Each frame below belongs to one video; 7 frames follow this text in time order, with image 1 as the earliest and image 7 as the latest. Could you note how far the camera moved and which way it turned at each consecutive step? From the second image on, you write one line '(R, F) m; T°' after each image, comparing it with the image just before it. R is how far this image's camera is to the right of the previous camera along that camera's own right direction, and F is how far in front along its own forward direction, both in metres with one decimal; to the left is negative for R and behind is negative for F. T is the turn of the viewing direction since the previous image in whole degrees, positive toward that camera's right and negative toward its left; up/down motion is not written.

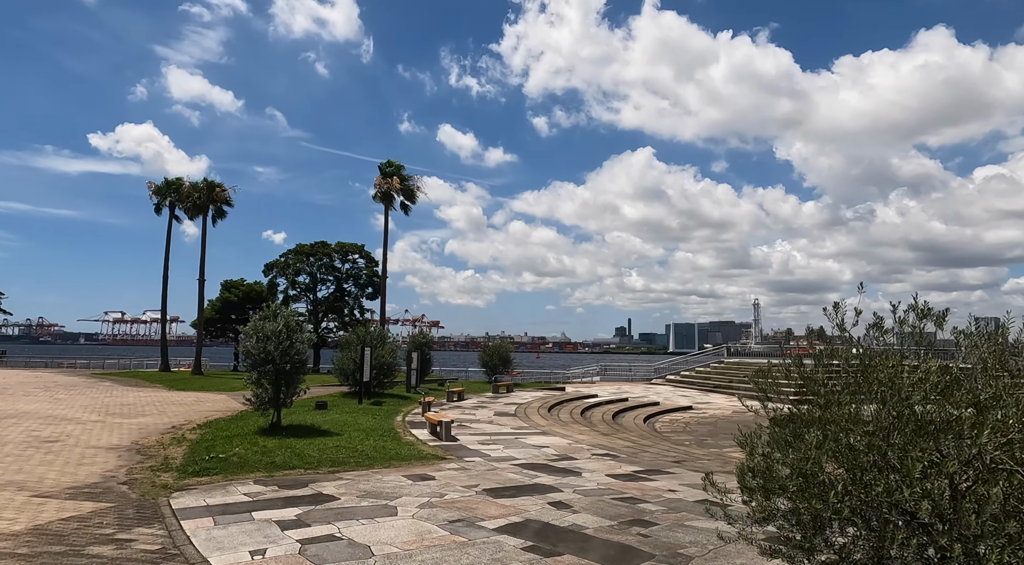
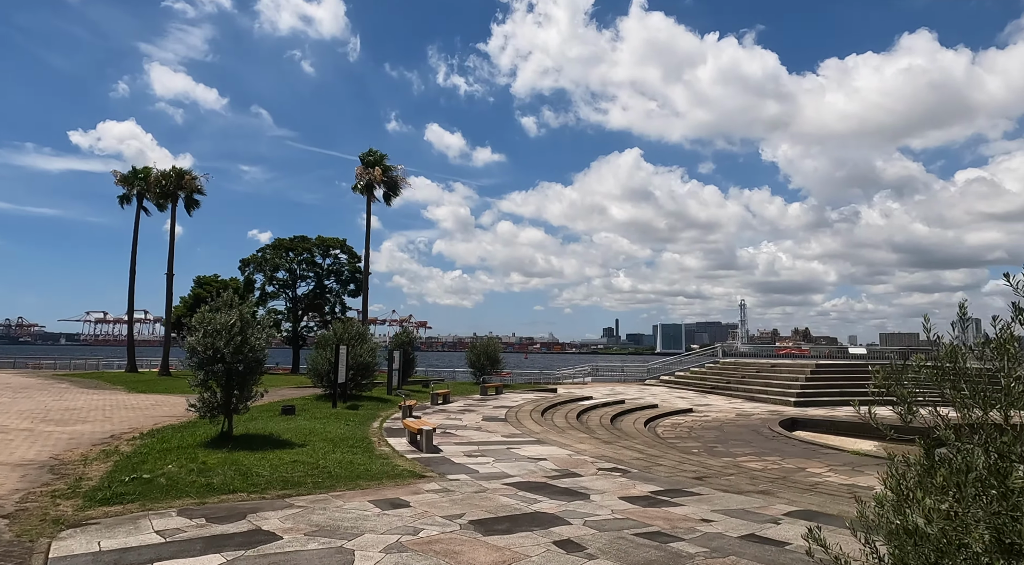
(-0.1, +1.9) m; +1°
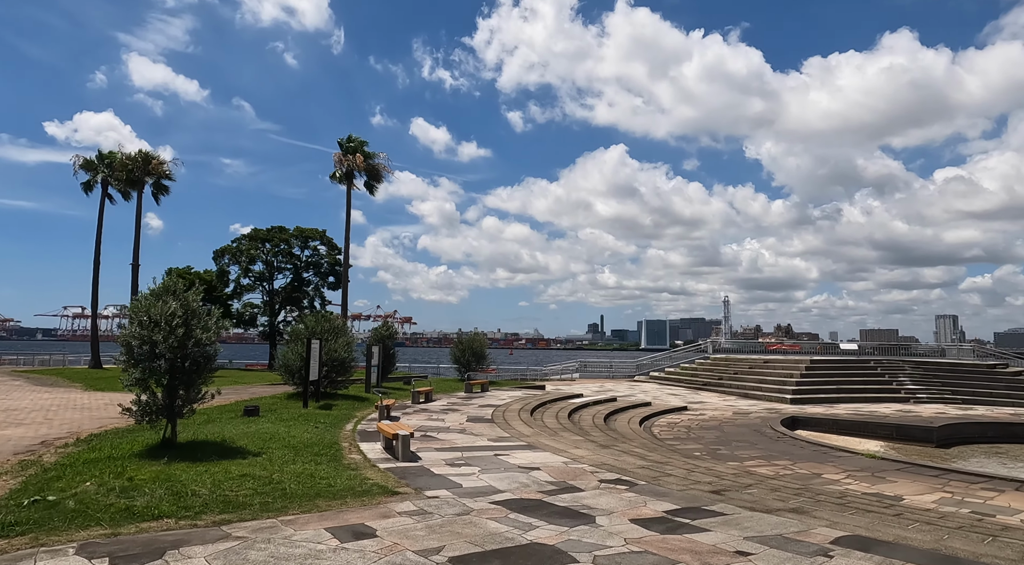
(-0.1, +1.5) m; +1°
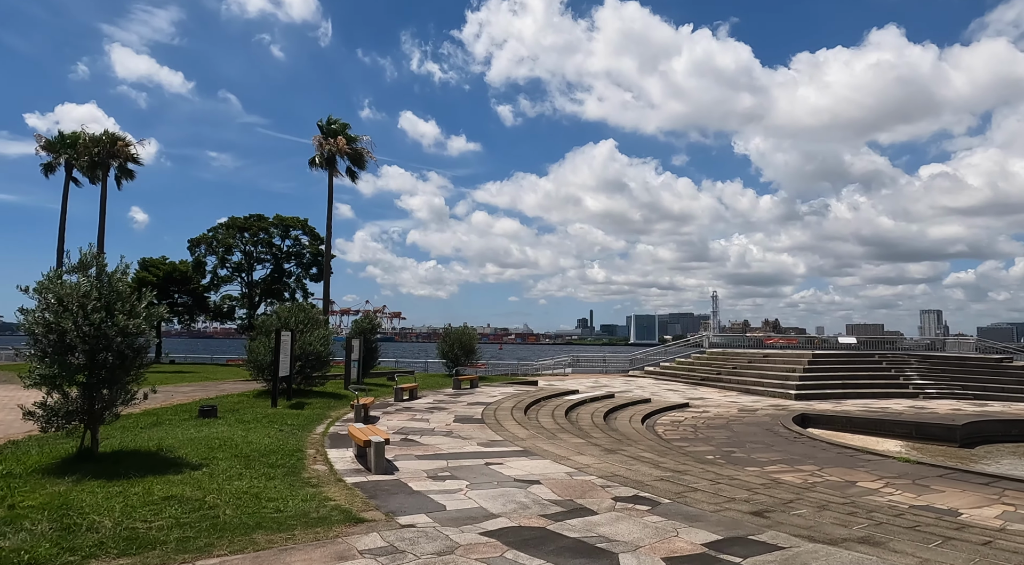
(-0.1, +1.7) m; +1°
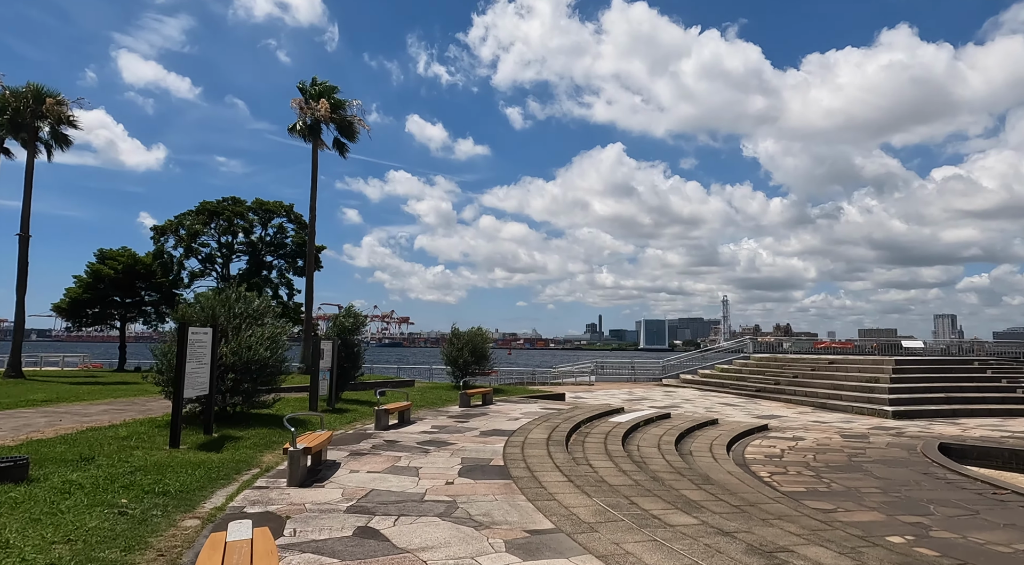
(-0.5, +6.0) m; -1°
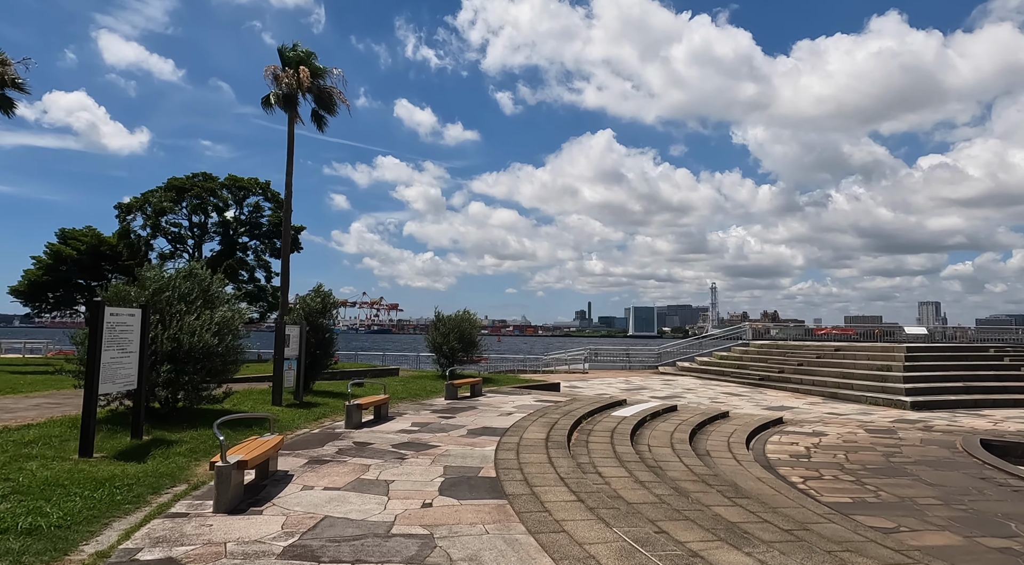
(-0.1, +1.9) m; +1°
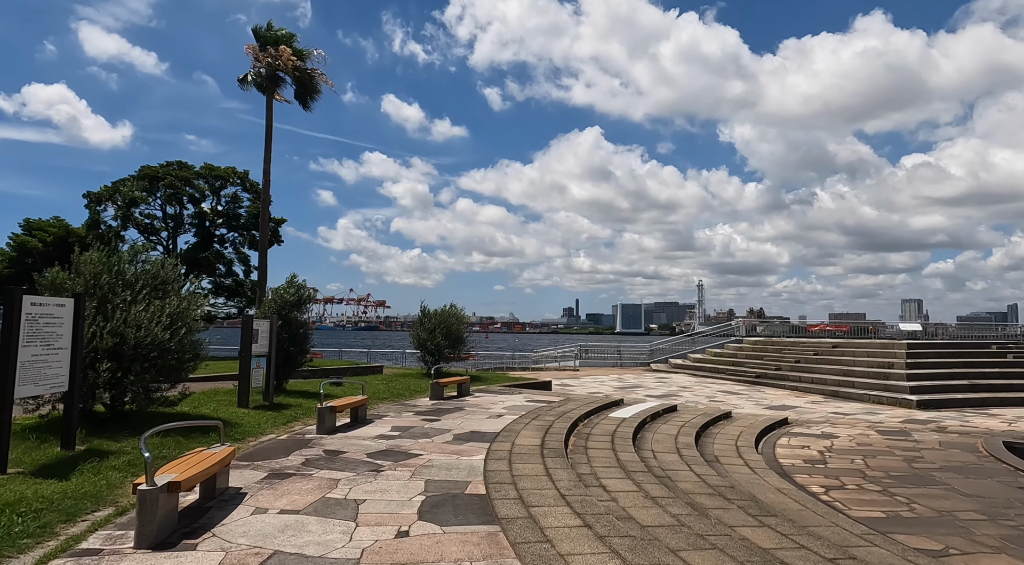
(-0.1, +1.2) m; +1°
